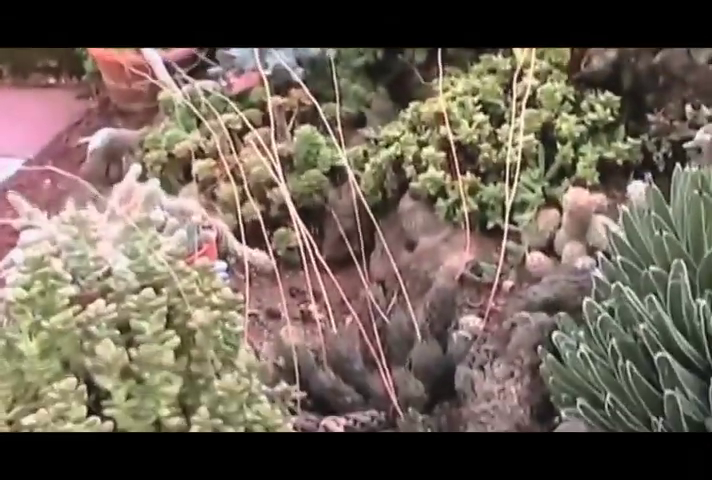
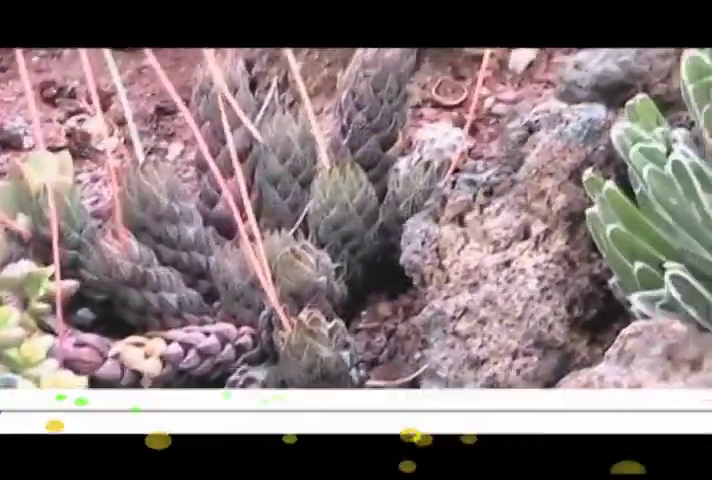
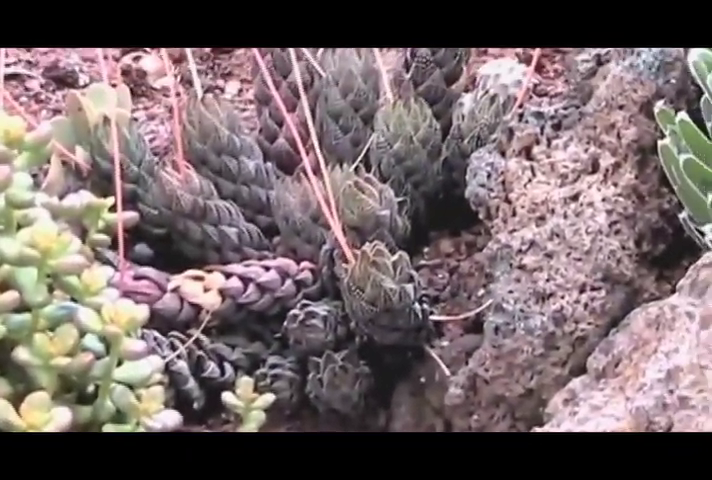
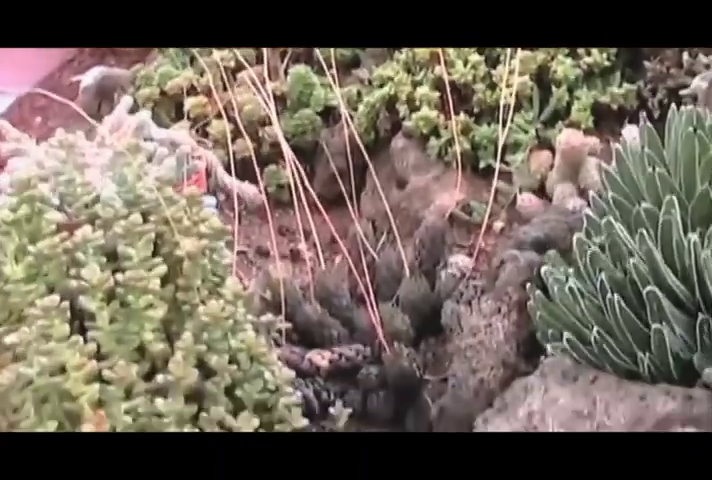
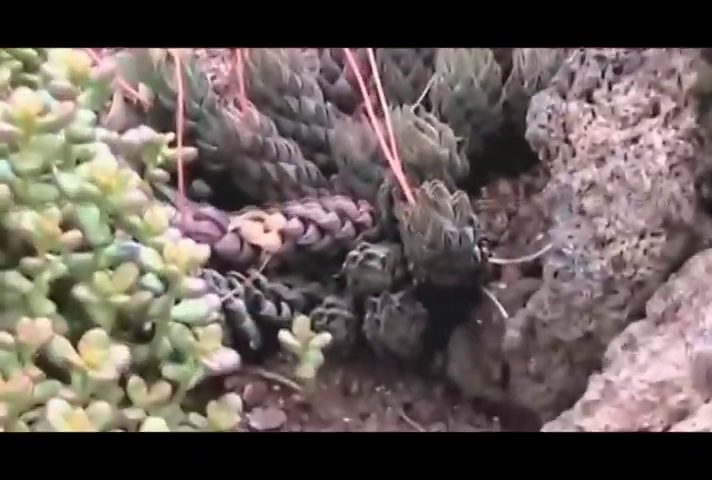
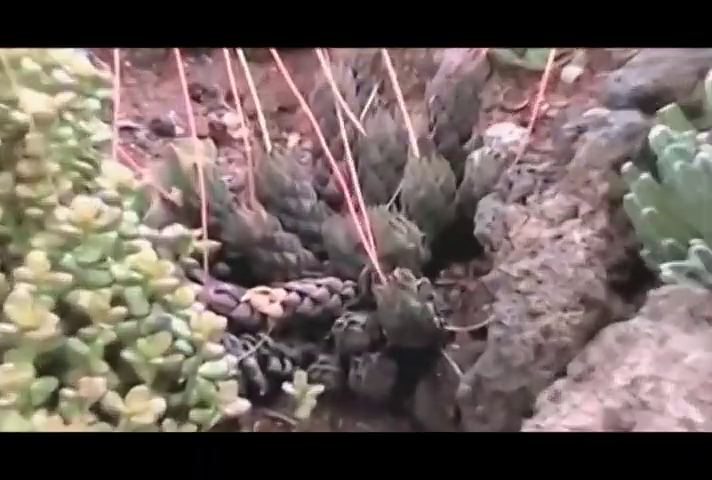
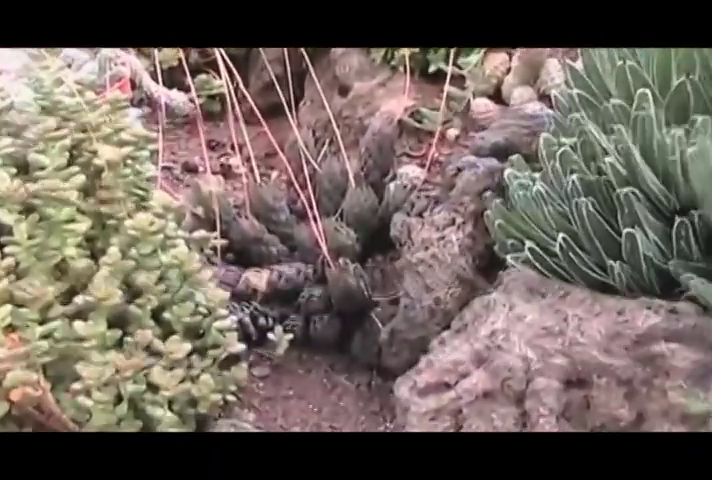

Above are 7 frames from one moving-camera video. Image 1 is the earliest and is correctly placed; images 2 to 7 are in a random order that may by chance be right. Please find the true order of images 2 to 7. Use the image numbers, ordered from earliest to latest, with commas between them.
4, 7, 6, 5, 3, 2
